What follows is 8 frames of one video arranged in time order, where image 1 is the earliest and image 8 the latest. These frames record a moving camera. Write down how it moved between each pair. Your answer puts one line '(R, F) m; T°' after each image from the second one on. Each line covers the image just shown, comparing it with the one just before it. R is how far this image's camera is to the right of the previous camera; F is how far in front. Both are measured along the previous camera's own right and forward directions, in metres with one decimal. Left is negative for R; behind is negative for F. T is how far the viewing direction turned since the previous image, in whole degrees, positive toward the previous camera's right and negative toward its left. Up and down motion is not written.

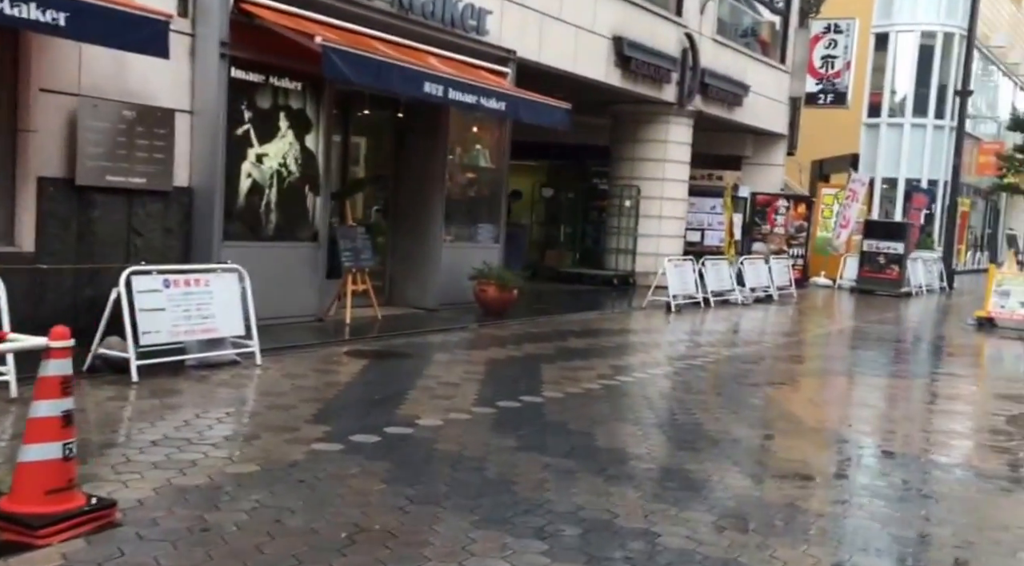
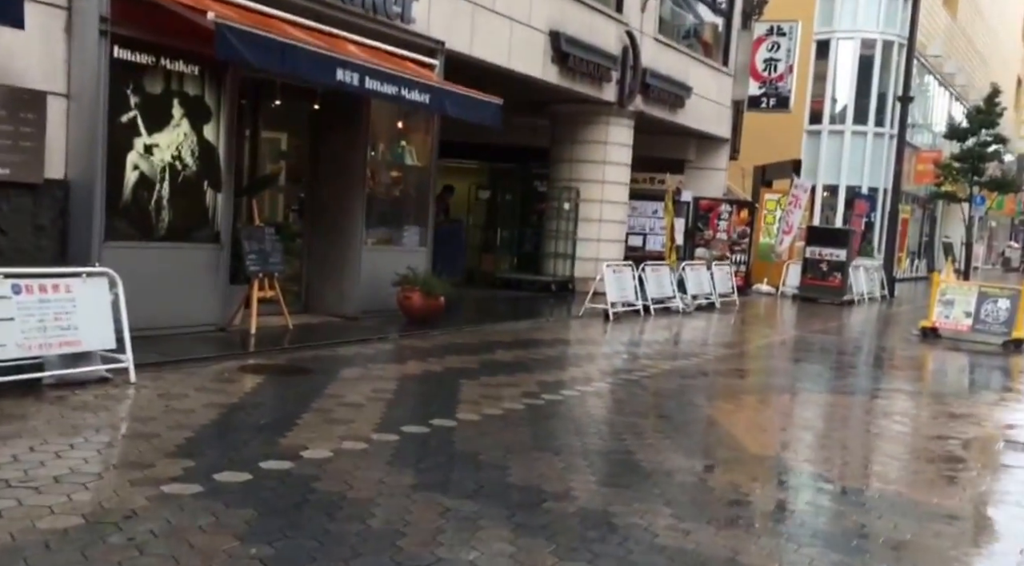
(+0.2, +0.8) m; +3°
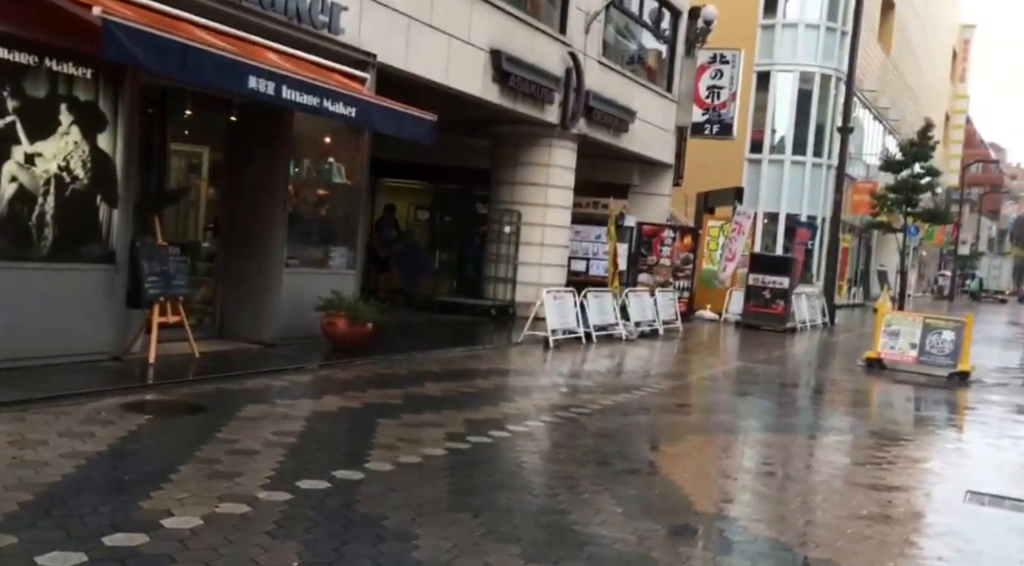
(+0.1, +0.7) m; +3°
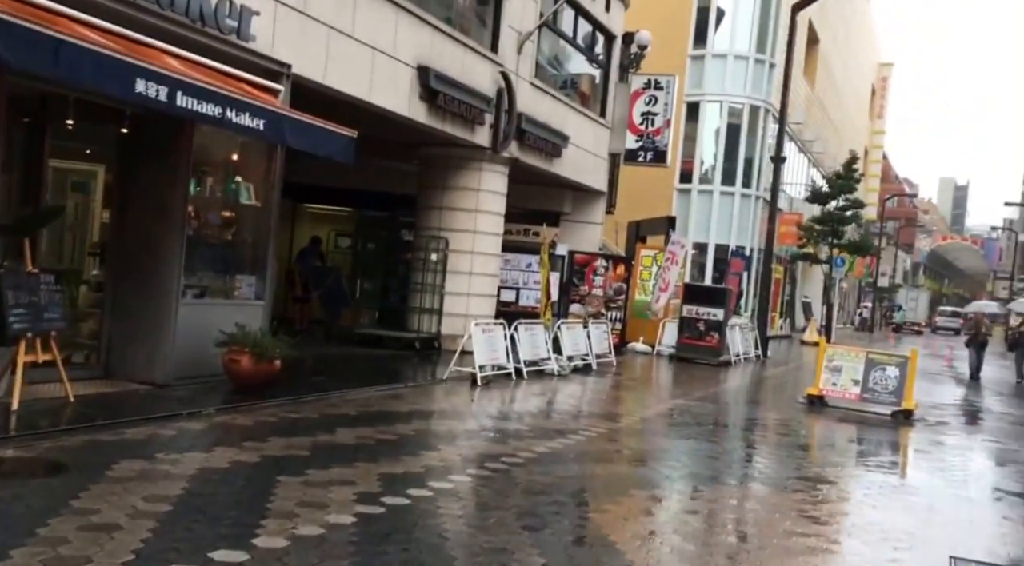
(0.0, +0.9) m; +4°
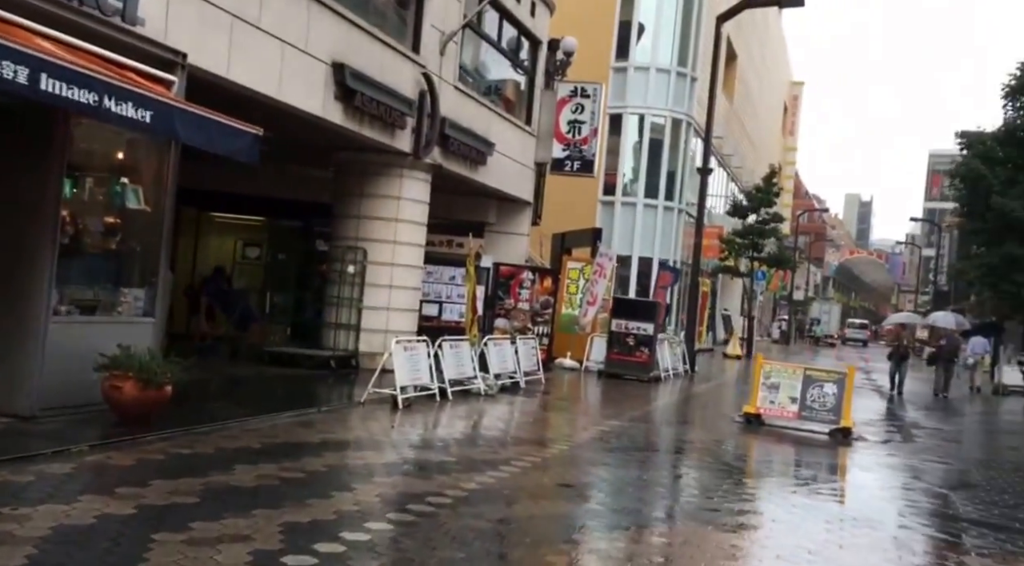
(0.0, +1.0) m; +5°
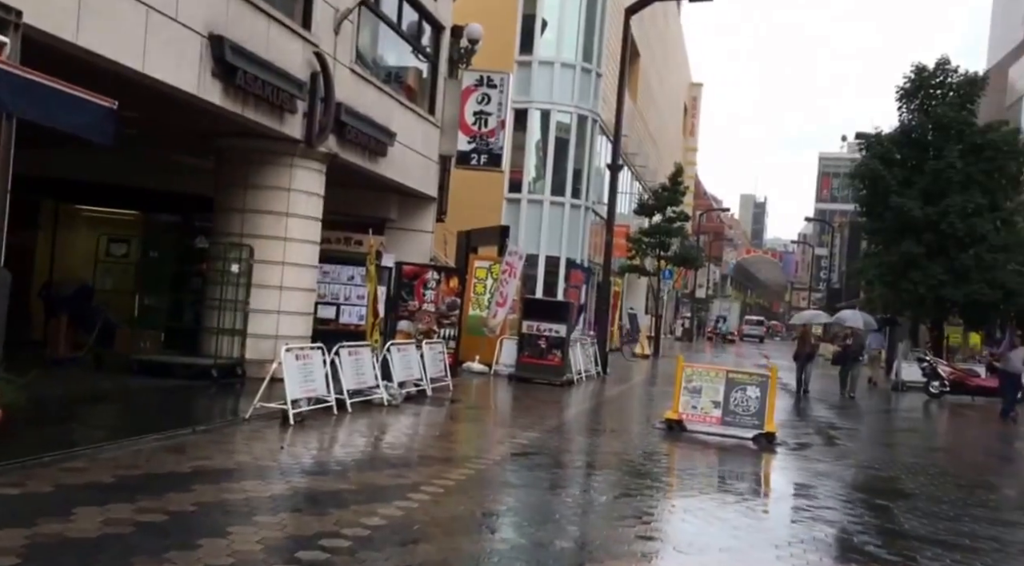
(0.0, +1.3) m; +6°
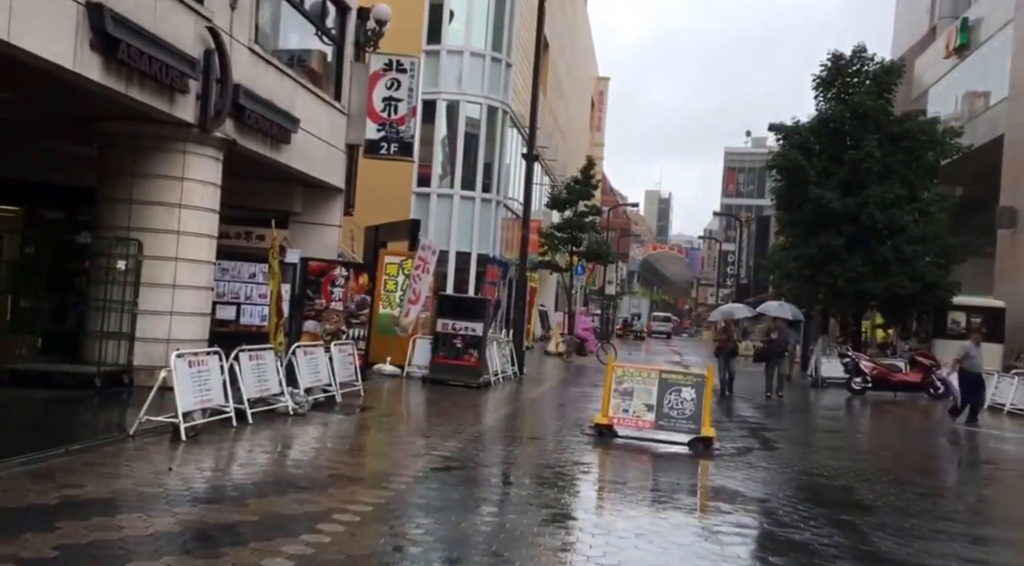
(-0.1, +1.0) m; +5°
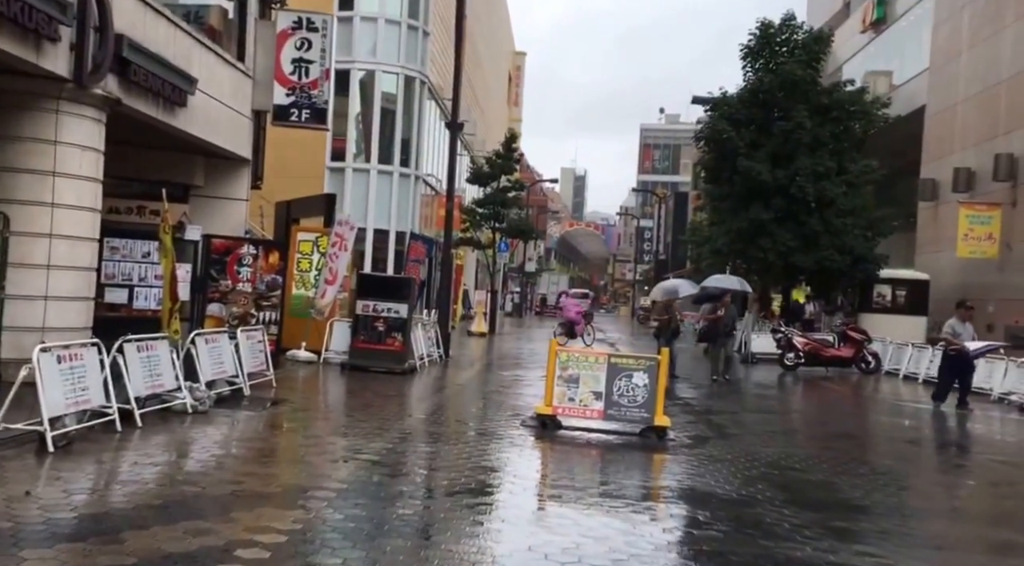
(-0.2, +1.4) m; +5°
